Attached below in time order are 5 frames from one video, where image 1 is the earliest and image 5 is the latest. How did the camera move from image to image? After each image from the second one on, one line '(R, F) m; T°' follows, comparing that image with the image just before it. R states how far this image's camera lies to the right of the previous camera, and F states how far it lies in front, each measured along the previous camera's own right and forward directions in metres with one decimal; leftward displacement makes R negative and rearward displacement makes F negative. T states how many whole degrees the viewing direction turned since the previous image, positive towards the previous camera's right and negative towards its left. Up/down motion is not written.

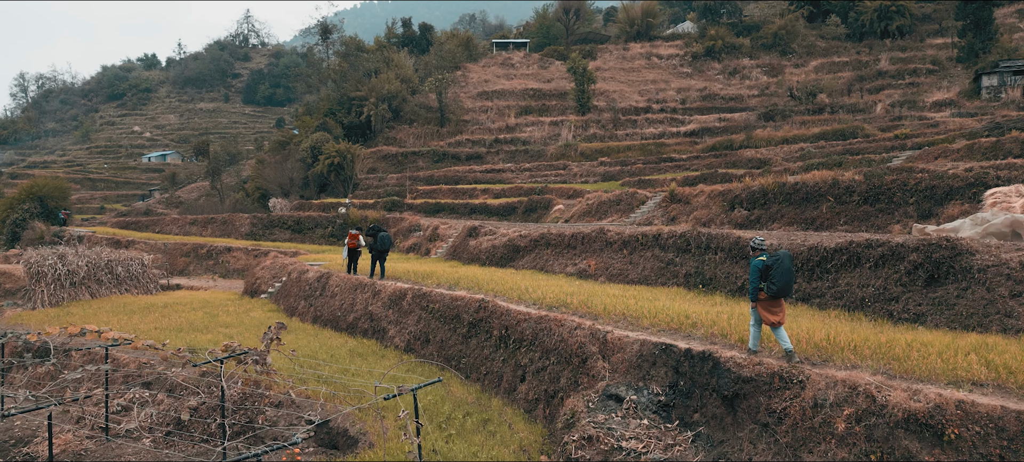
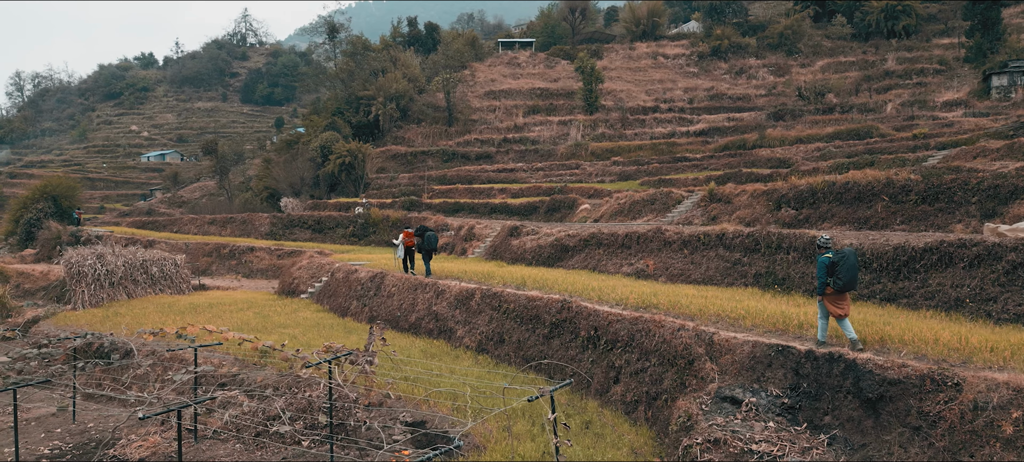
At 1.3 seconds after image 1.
(-1.2, +0.1) m; 0°
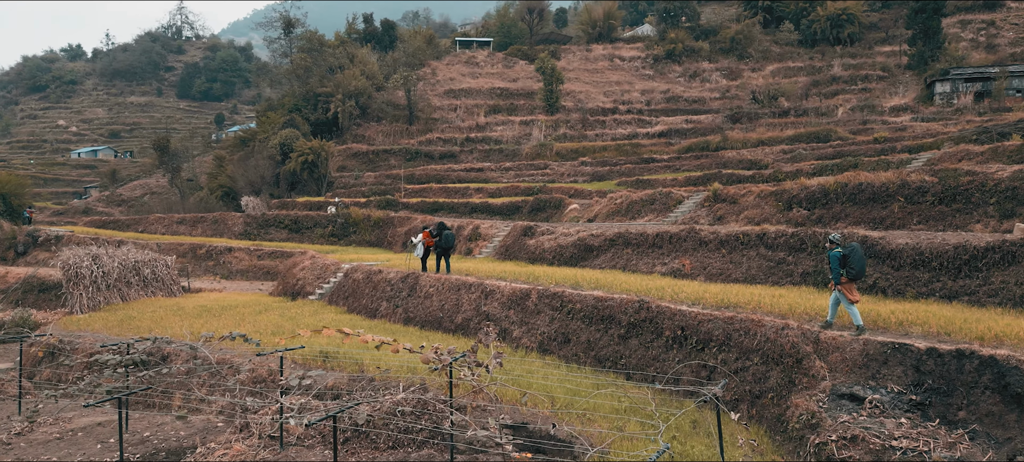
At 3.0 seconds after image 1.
(-1.8, +0.2) m; +4°
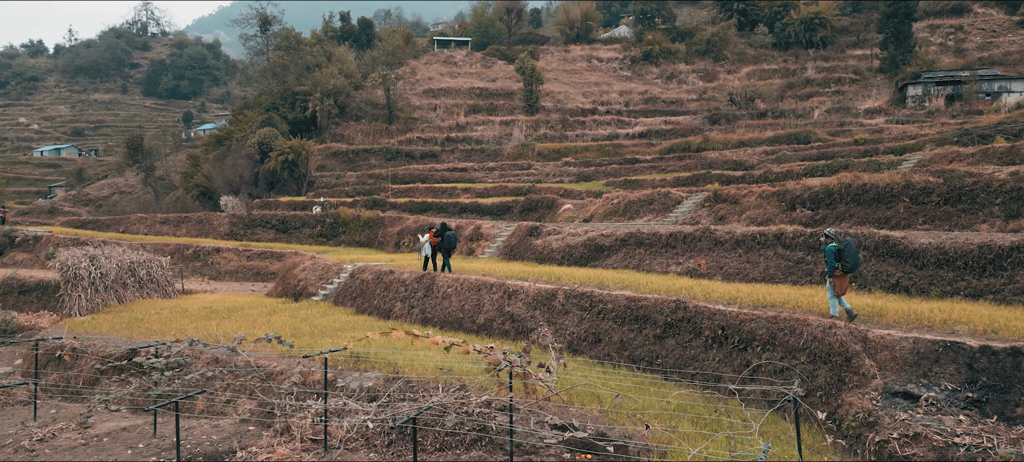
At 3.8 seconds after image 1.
(-0.9, +0.1) m; +2°
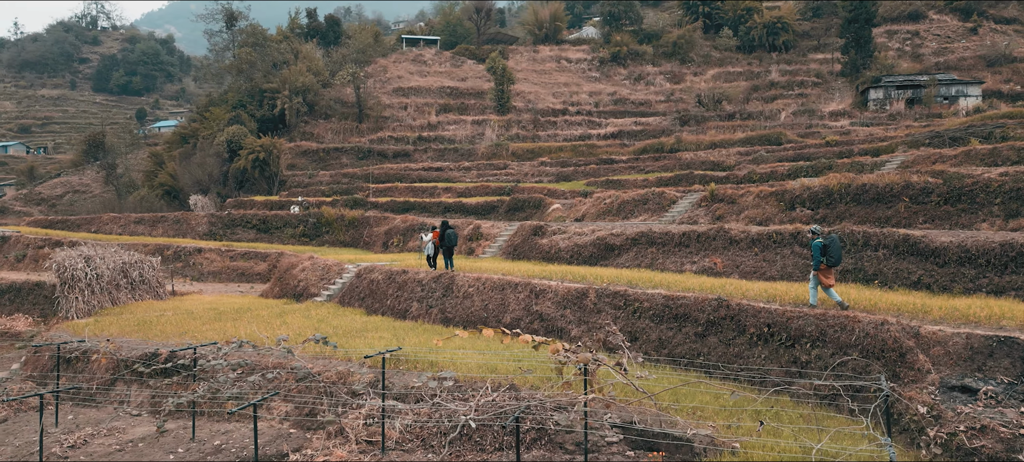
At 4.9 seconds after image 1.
(-1.1, +0.1) m; +3°
